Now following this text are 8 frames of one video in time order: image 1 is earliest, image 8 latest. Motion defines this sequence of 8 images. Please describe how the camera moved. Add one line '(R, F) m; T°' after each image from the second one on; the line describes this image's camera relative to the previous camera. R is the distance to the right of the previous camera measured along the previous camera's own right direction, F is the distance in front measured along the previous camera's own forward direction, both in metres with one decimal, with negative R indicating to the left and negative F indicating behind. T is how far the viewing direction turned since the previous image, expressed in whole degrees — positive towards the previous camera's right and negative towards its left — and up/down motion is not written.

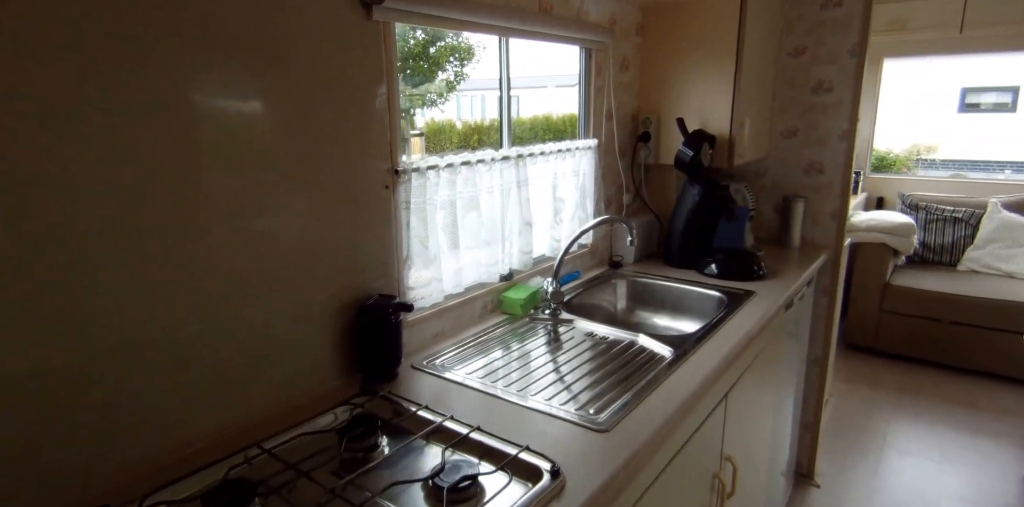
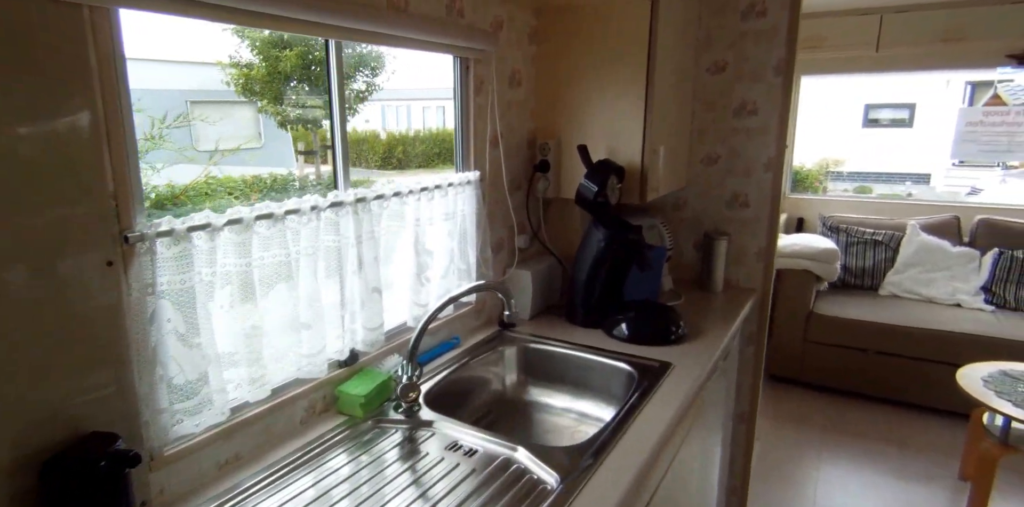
(+0.2, +0.4) m; +6°
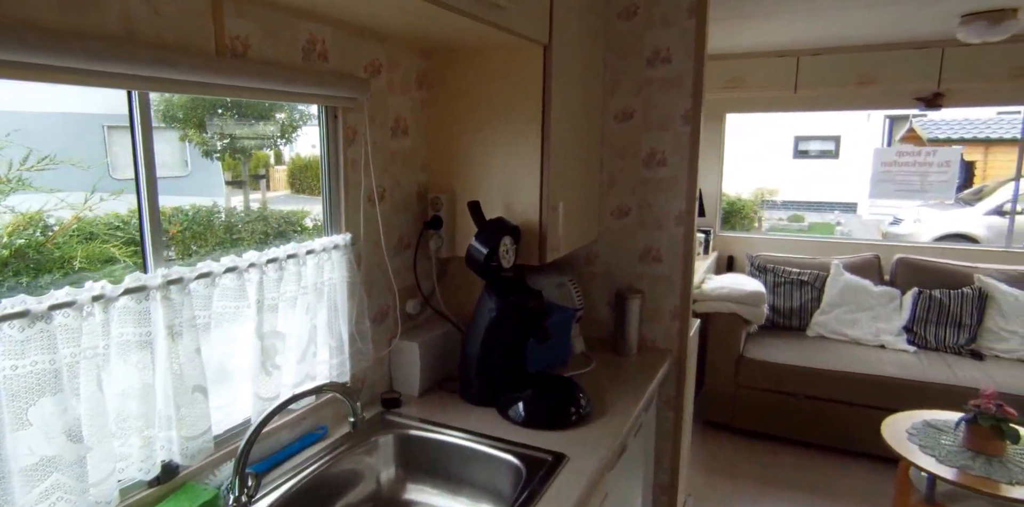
(+0.2, +0.2) m; +5°
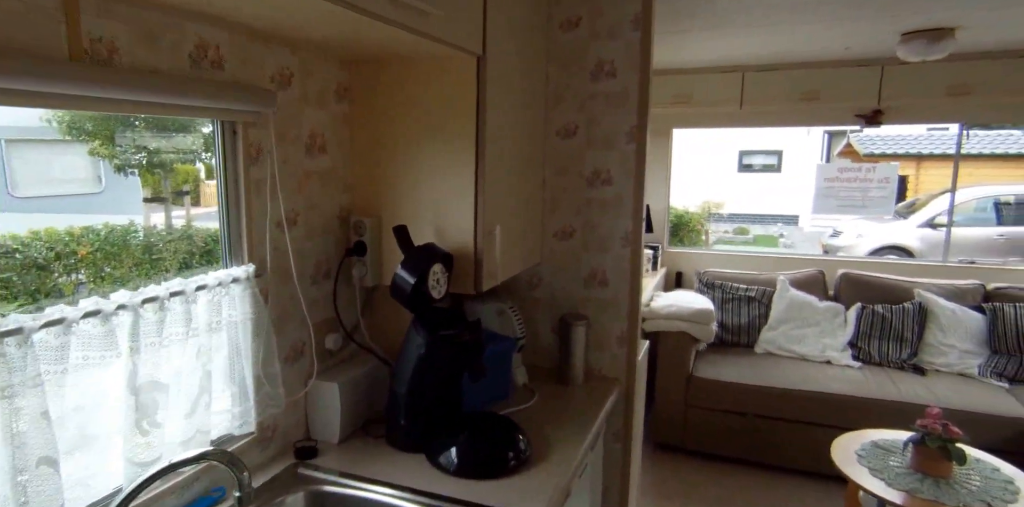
(+0.1, +0.1) m; +4°
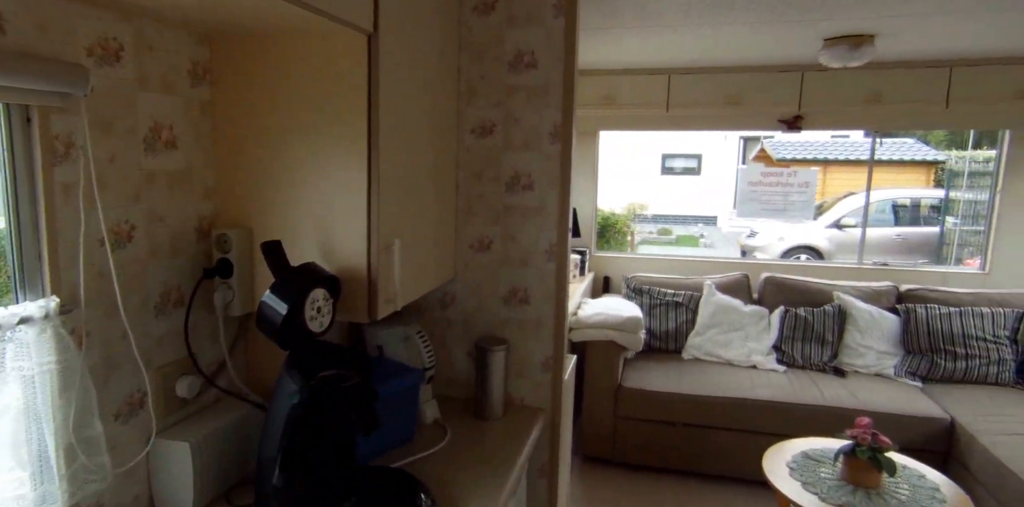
(+0.1, +0.2) m; +7°
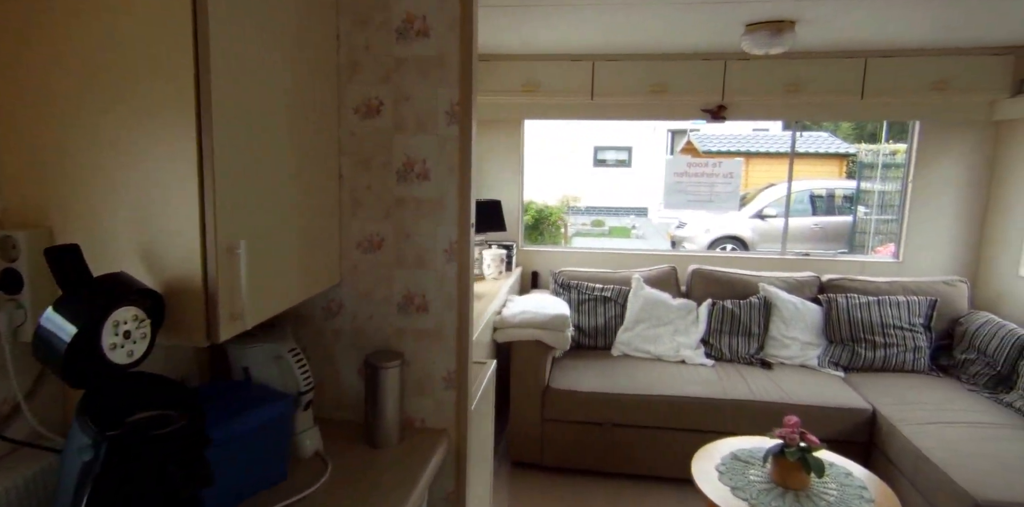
(+0.1, +0.2) m; +6°
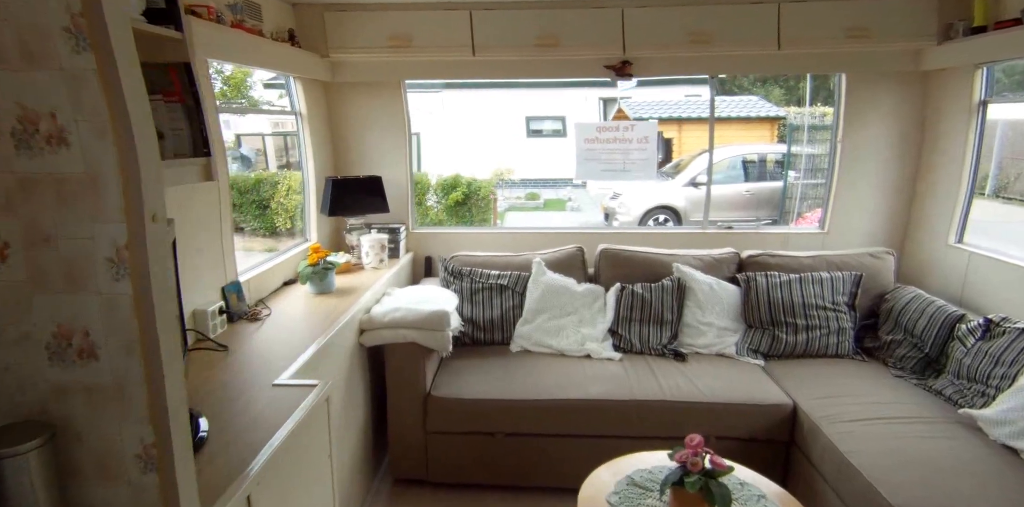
(+0.4, +0.5) m; +5°
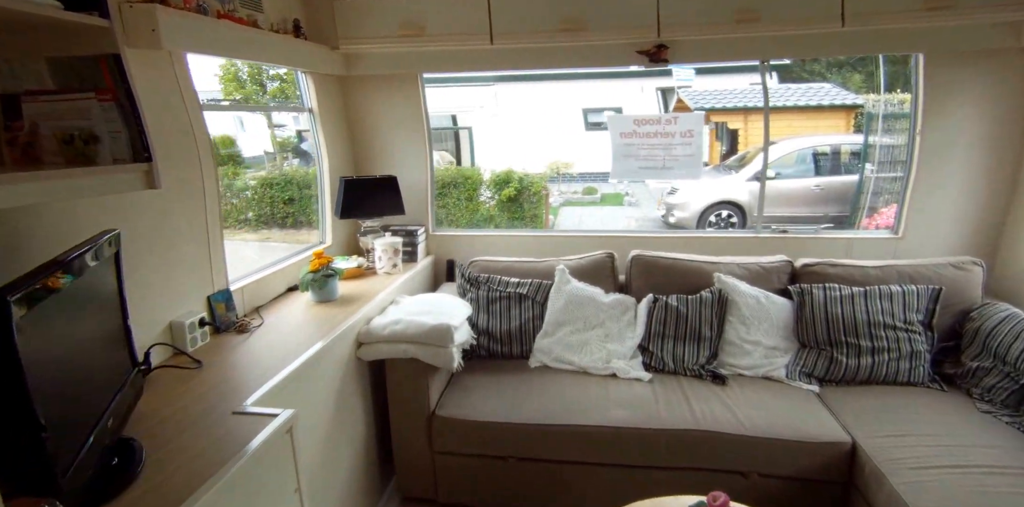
(+0.2, +0.3) m; -6°
